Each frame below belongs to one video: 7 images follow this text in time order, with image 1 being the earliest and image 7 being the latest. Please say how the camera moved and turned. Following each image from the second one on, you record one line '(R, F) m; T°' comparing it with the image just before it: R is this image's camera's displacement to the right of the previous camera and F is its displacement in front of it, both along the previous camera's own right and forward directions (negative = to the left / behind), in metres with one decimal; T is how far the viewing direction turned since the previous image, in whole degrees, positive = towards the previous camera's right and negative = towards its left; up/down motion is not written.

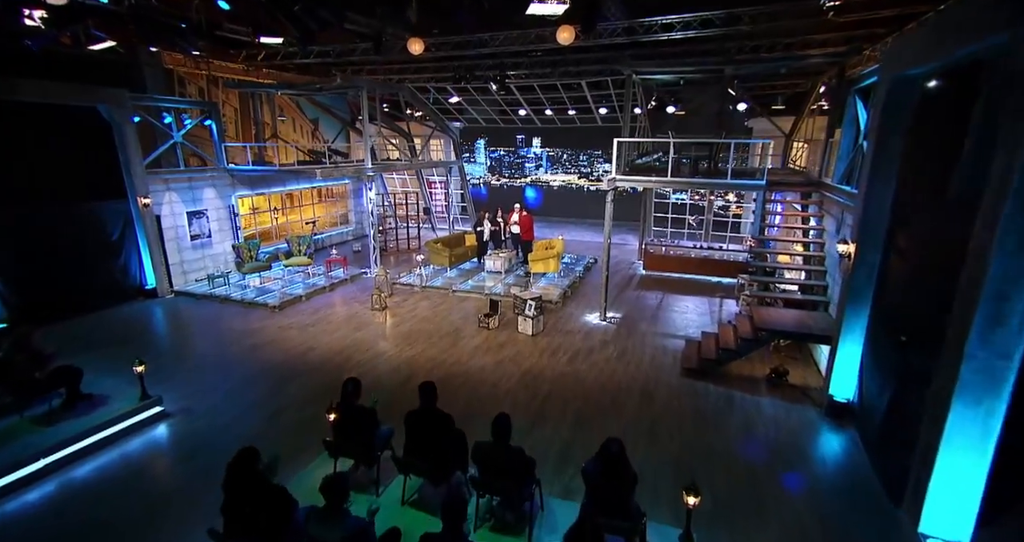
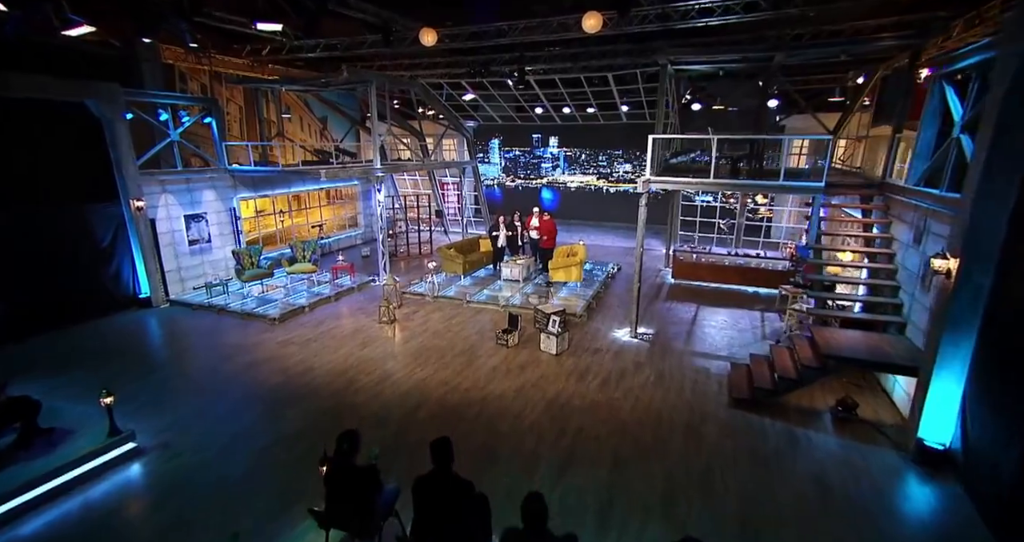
(-0.2, +0.8) m; -1°
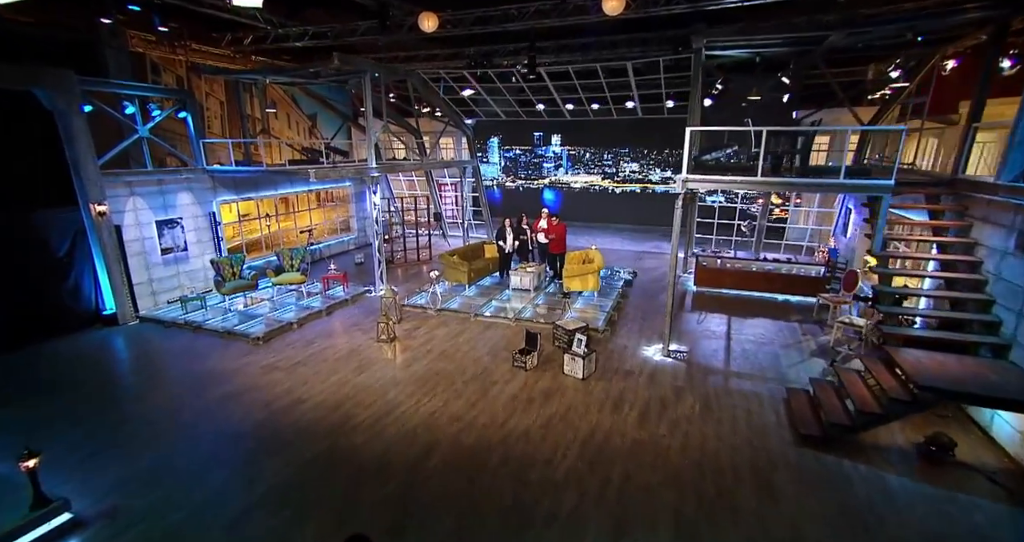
(-0.4, +0.9) m; +1°
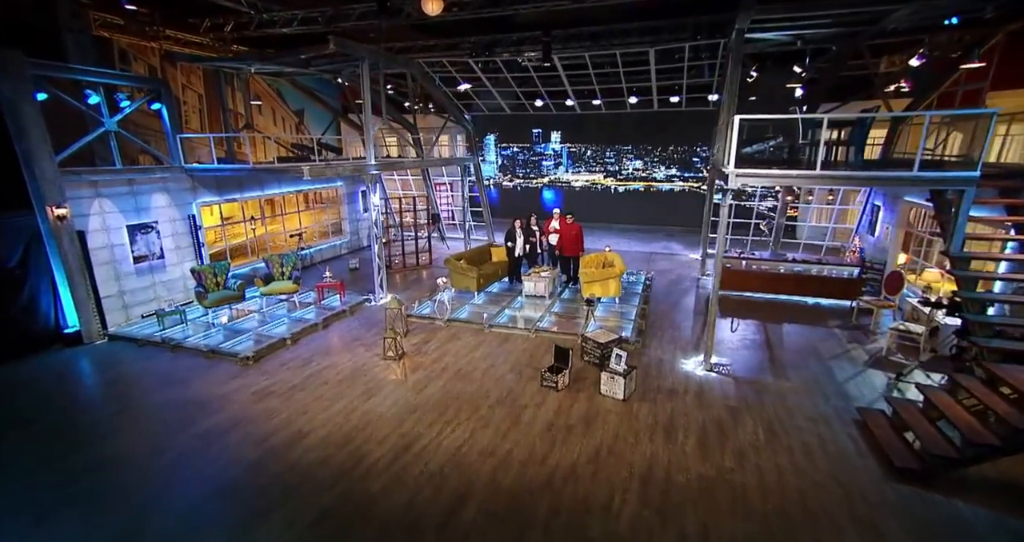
(-0.5, +0.7) m; +2°
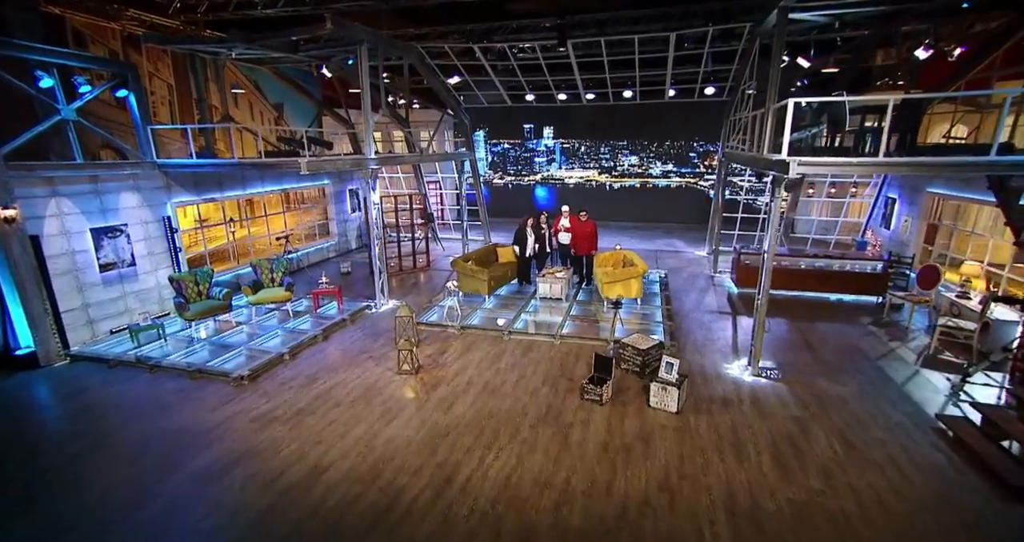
(-0.7, +0.6) m; +3°
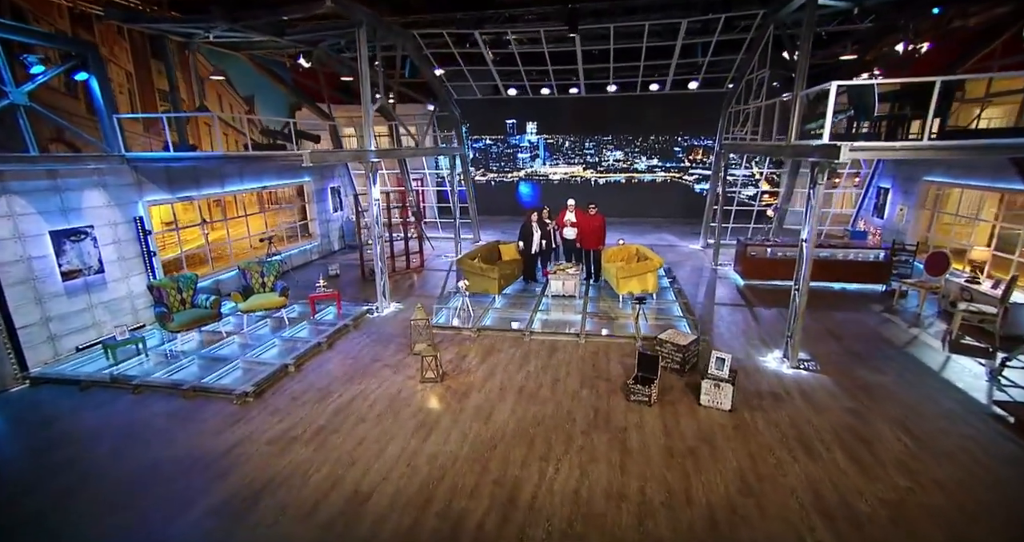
(-0.8, +0.4) m; +4°
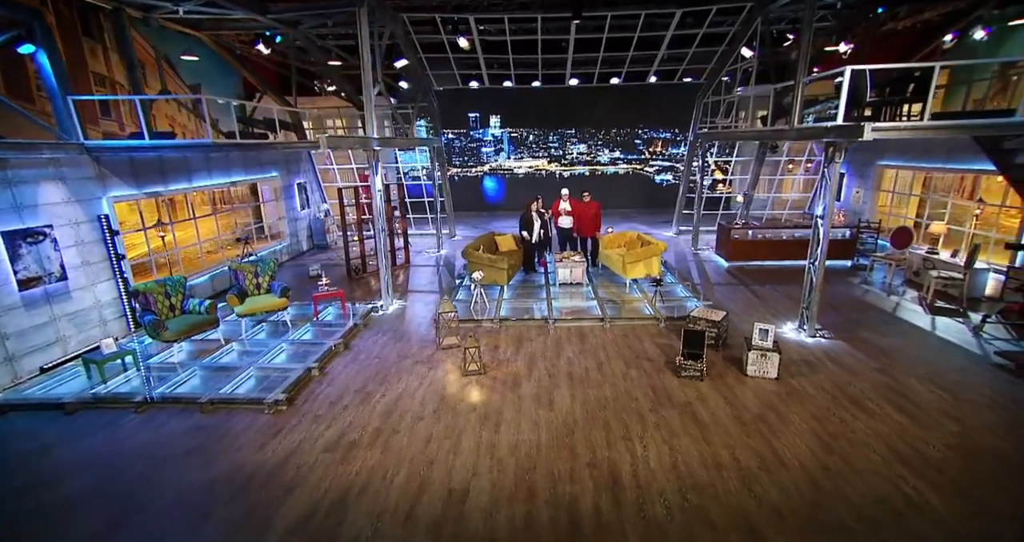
(-1.2, +0.2) m; +8°
